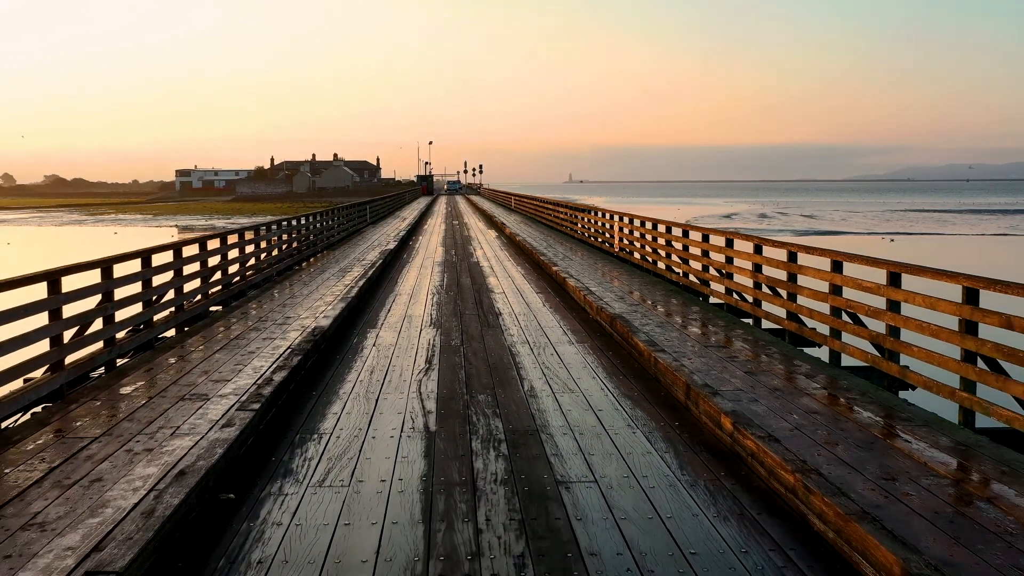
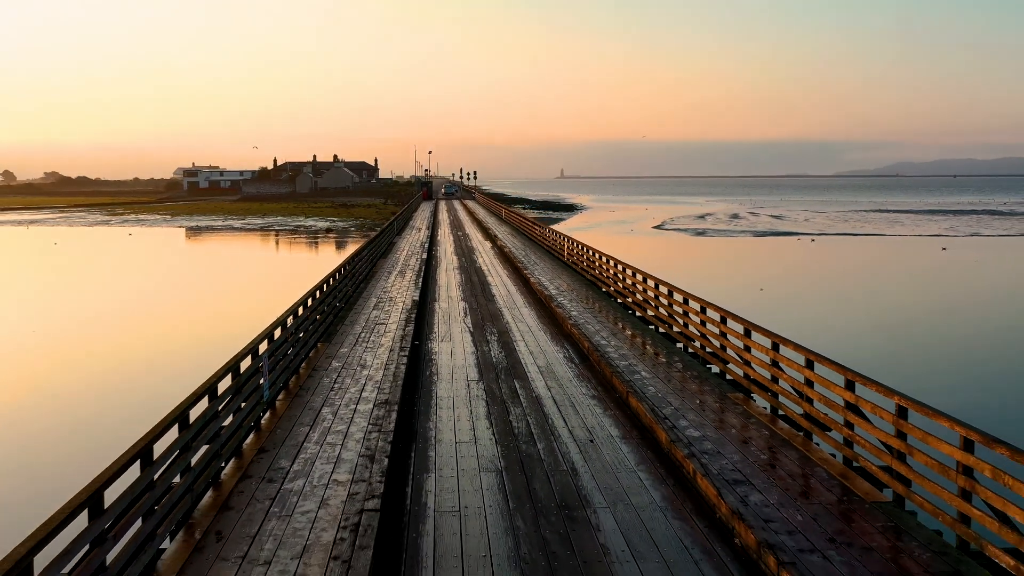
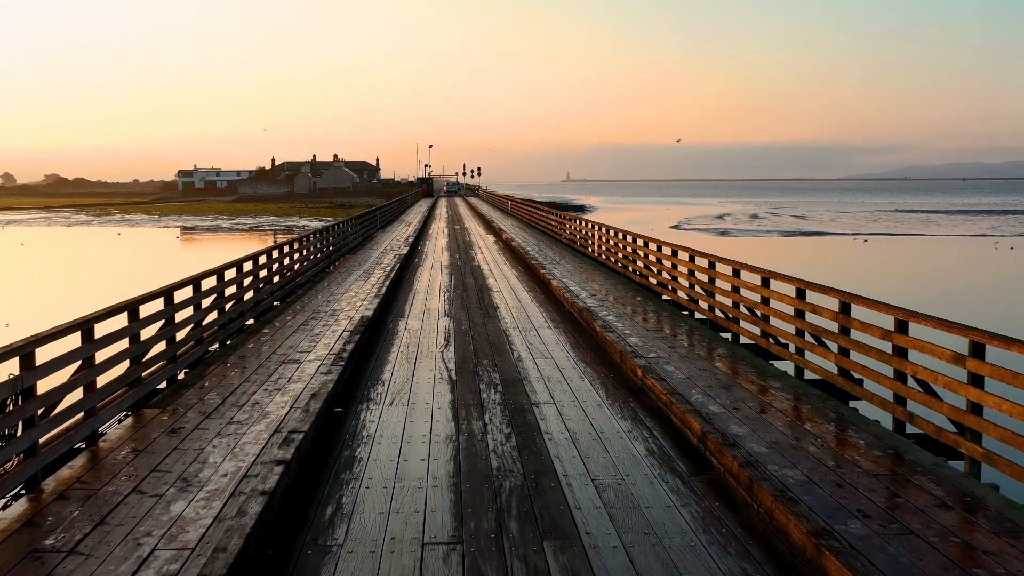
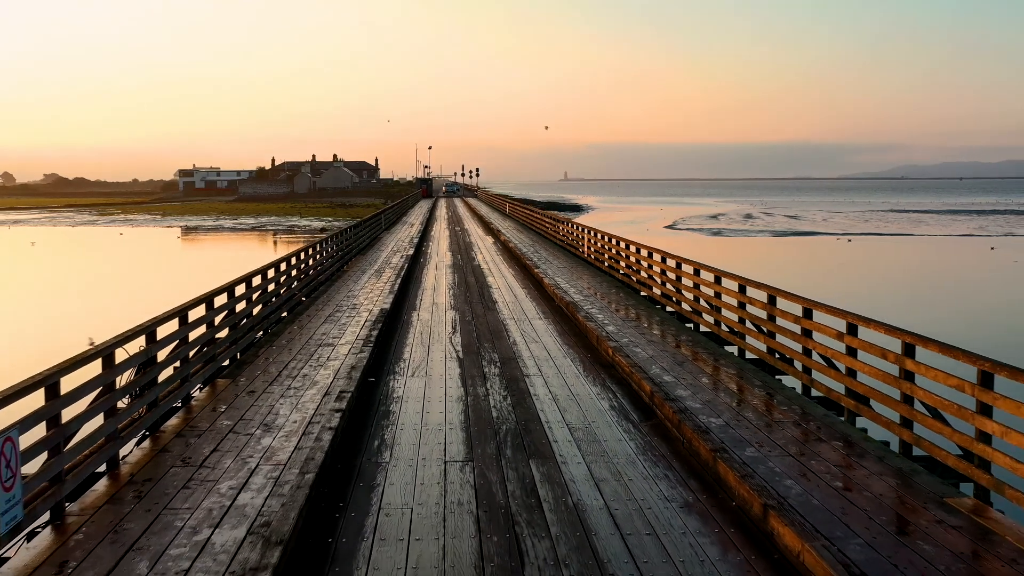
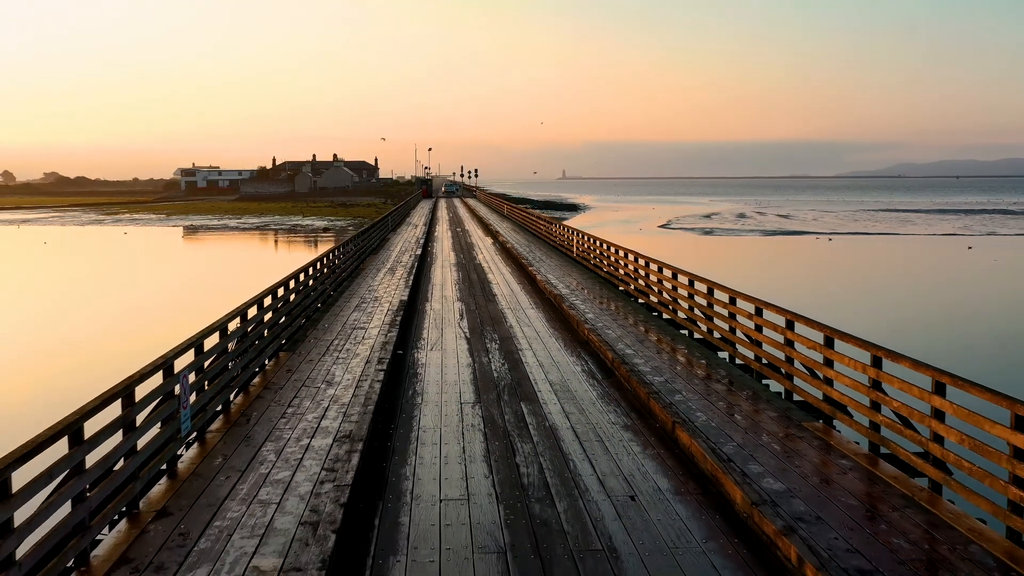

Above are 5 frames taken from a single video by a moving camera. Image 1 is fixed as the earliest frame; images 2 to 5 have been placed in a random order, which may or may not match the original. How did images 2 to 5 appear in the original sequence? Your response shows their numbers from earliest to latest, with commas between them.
3, 4, 5, 2
